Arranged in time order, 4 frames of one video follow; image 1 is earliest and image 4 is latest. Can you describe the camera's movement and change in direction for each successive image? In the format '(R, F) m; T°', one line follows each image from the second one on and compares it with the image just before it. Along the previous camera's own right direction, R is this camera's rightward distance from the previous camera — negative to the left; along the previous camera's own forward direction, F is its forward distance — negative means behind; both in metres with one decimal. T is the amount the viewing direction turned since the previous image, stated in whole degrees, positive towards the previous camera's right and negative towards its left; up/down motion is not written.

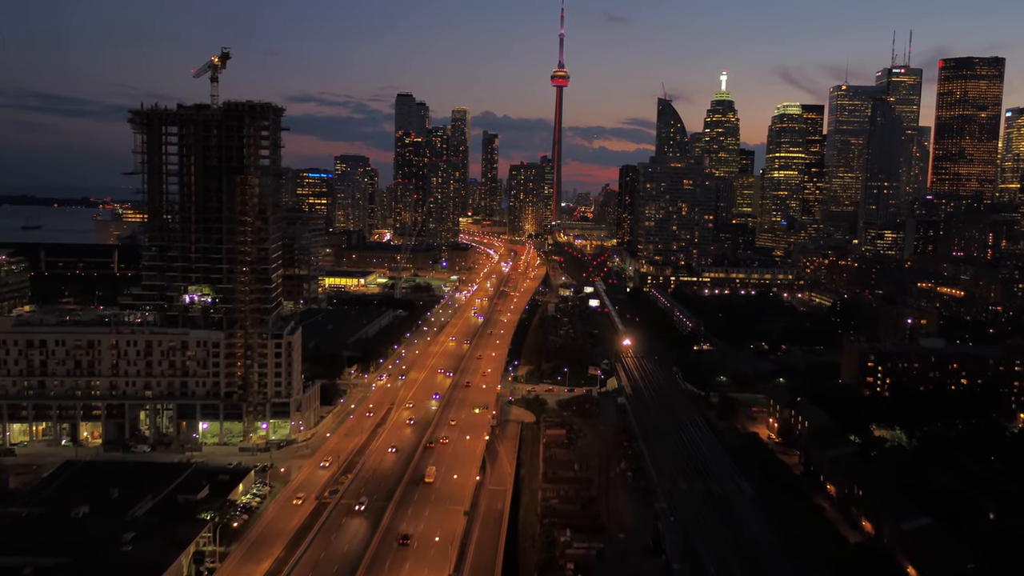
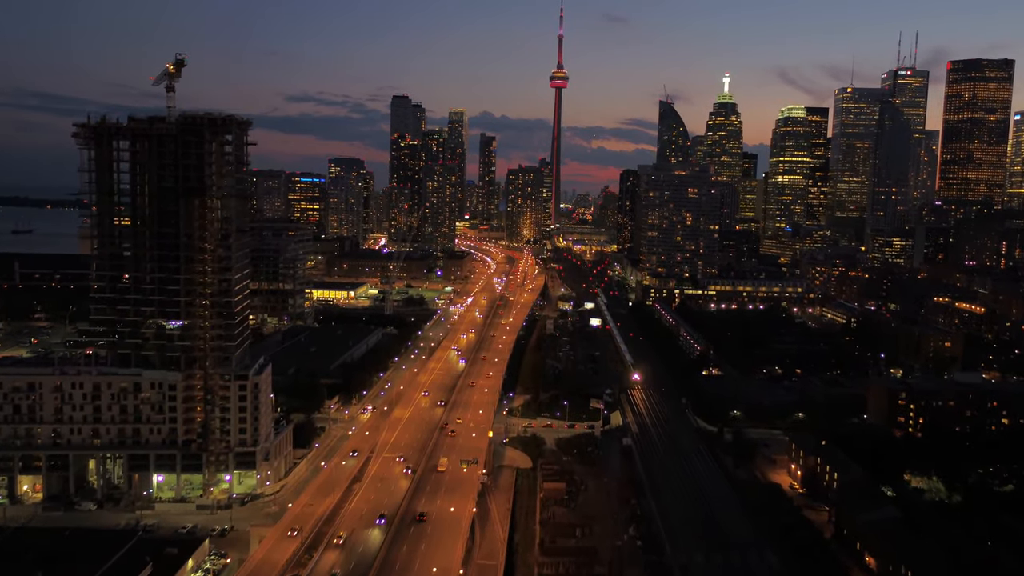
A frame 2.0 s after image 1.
(+0.1, +2.8) m; 0°
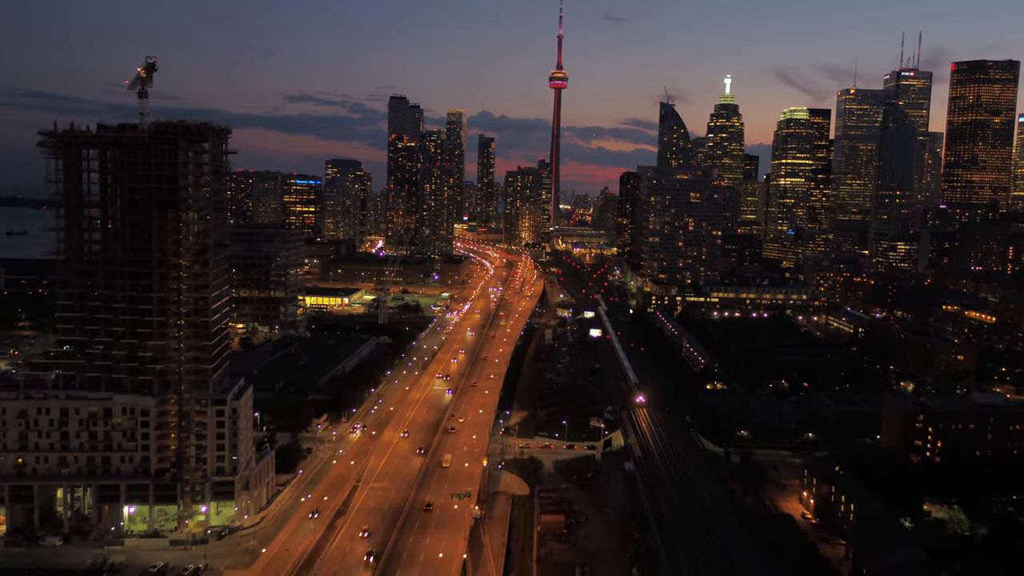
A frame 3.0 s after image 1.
(+0.1, +1.4) m; 0°
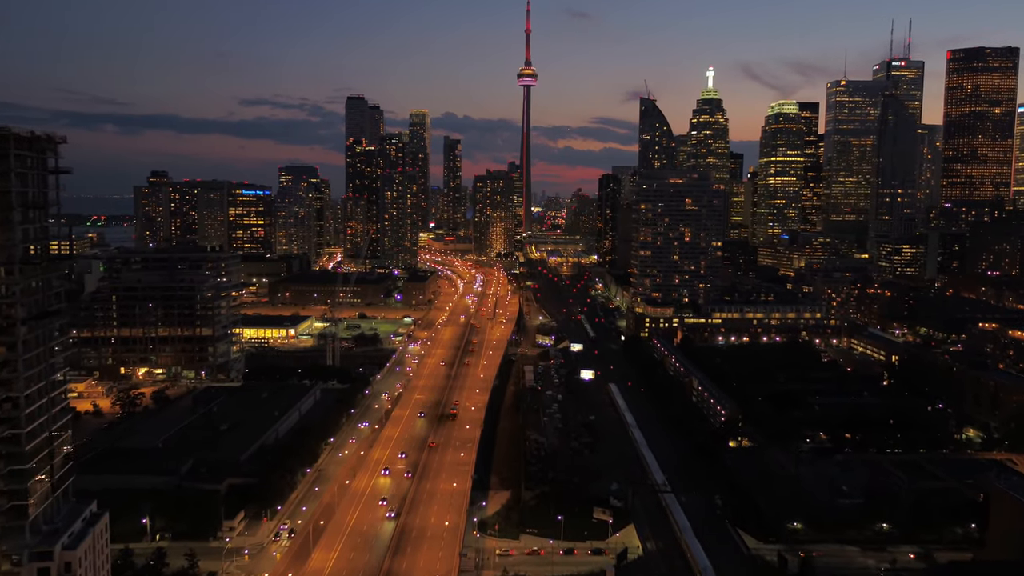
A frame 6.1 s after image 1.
(0.0, +7.4) m; +2°
